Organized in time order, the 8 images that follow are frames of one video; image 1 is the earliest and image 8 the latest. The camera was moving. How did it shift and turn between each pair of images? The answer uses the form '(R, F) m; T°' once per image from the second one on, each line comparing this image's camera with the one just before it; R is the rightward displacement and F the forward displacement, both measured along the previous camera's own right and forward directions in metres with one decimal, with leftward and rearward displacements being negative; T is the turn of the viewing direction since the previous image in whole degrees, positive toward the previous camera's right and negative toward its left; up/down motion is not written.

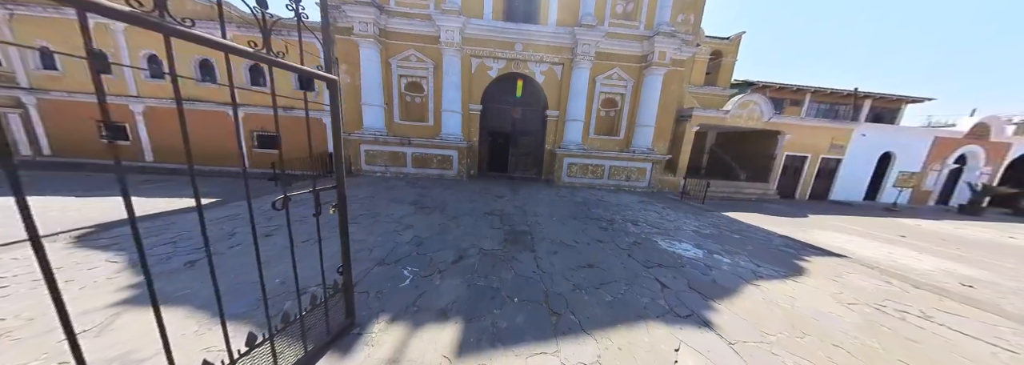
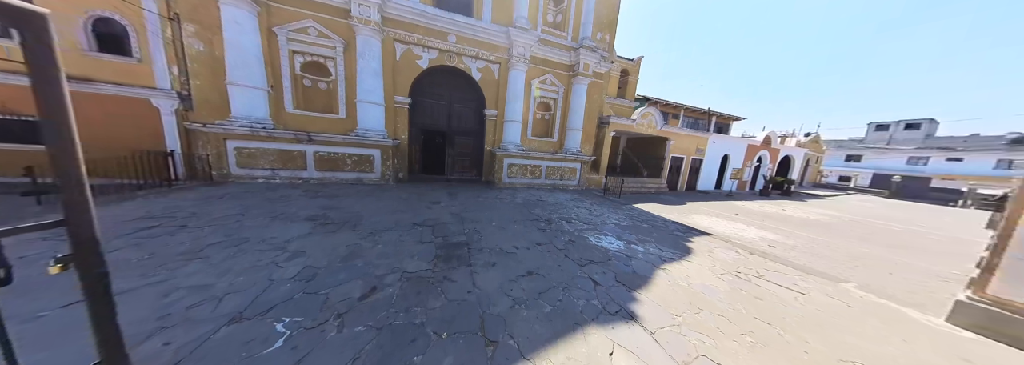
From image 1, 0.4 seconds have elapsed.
(+0.1, +0.2) m; +15°
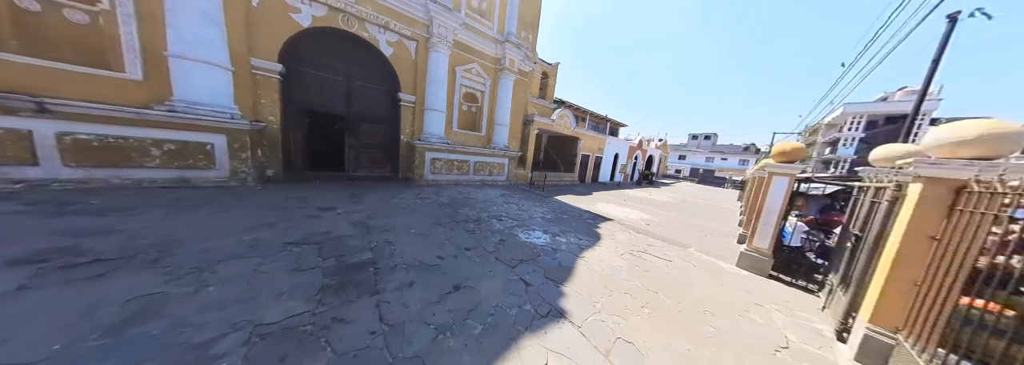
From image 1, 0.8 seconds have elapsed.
(0.0, +0.3) m; +19°
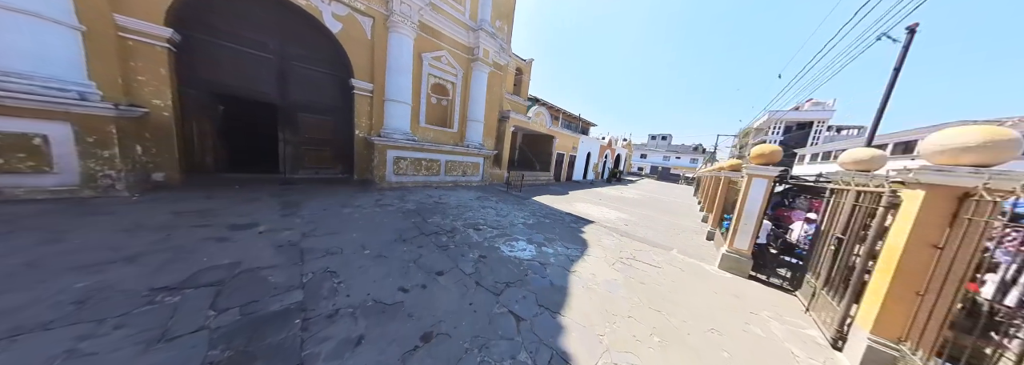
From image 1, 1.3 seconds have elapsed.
(-0.1, +0.4) m; +7°
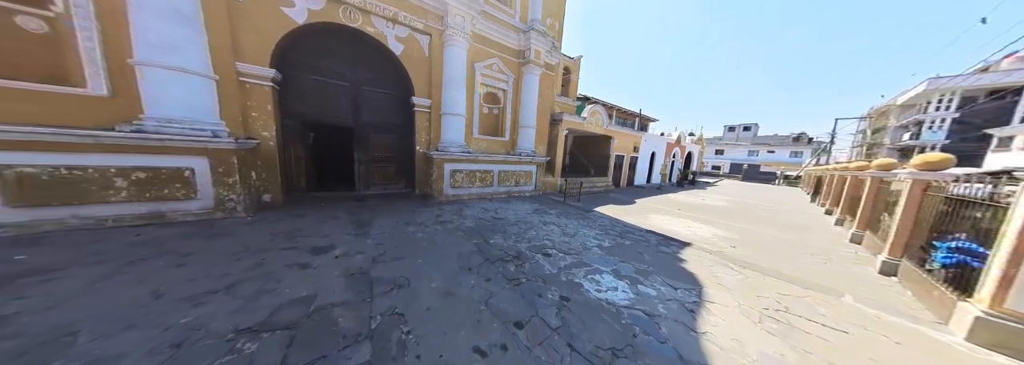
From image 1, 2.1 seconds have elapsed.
(-0.4, +0.4) m; -12°
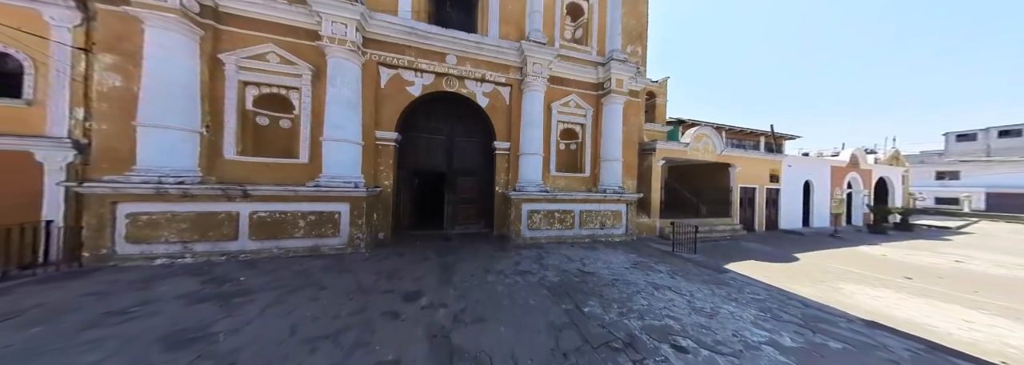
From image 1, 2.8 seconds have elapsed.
(-0.2, +0.4) m; -20°
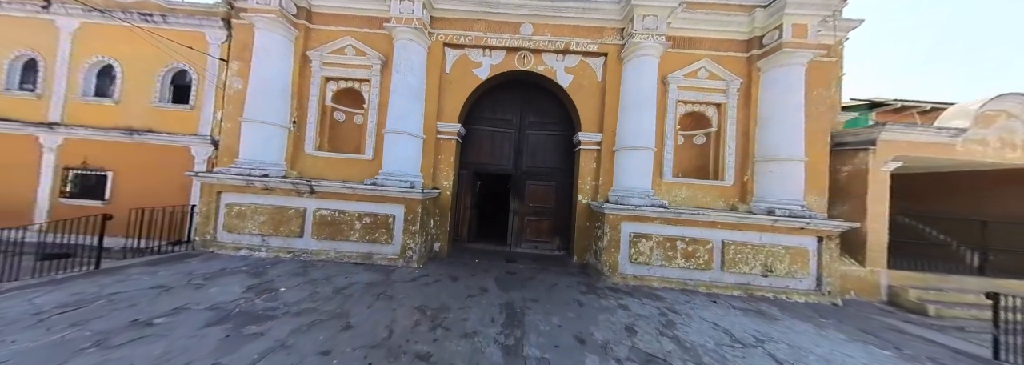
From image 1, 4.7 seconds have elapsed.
(-0.5, +1.4) m; -16°
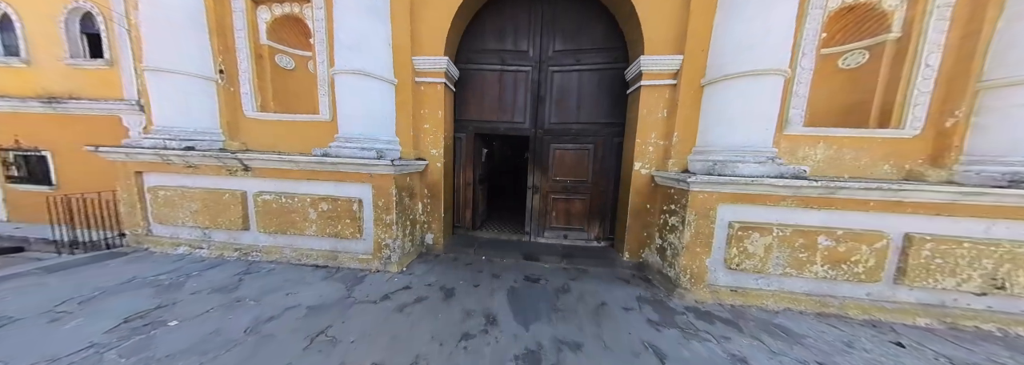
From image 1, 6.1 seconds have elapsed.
(0.0, +1.4) m; -4°
